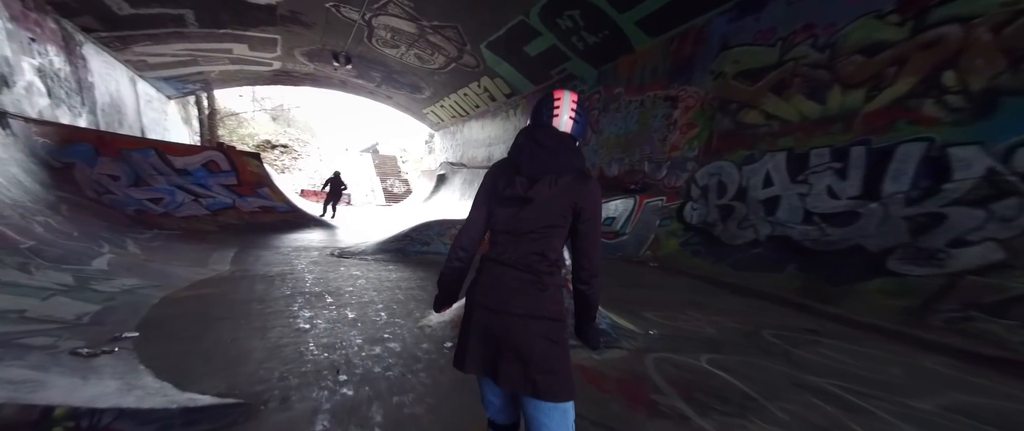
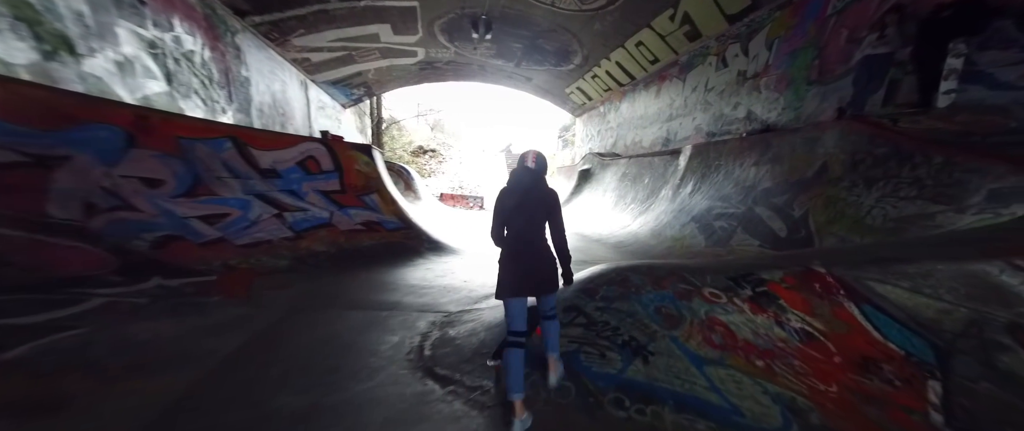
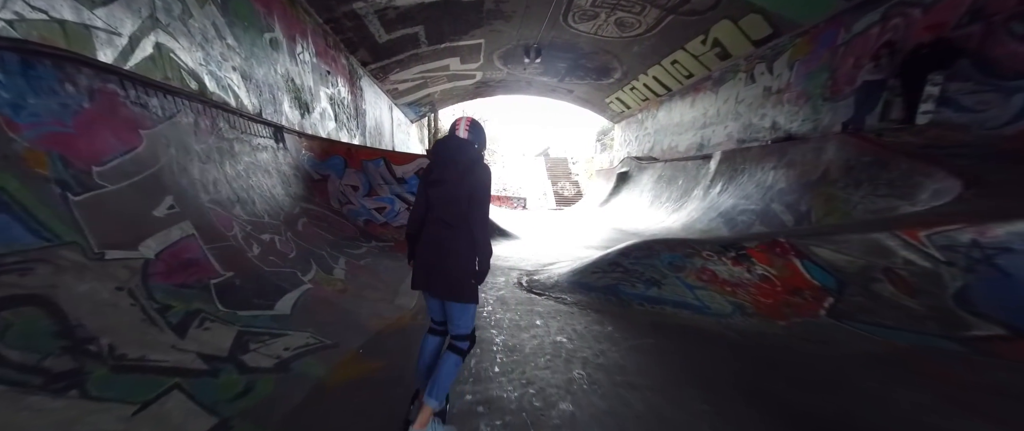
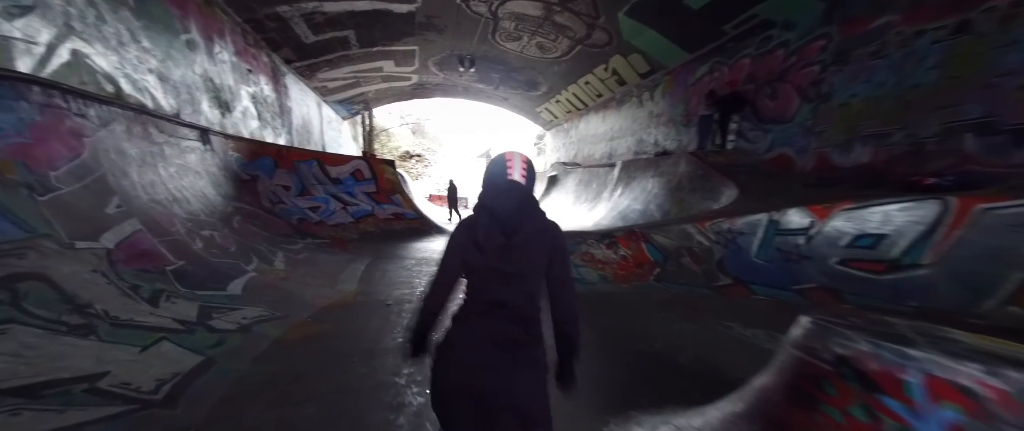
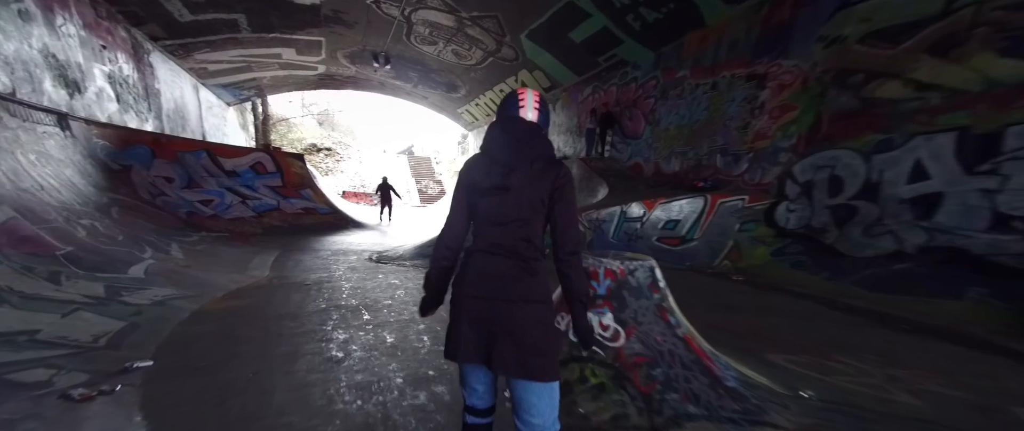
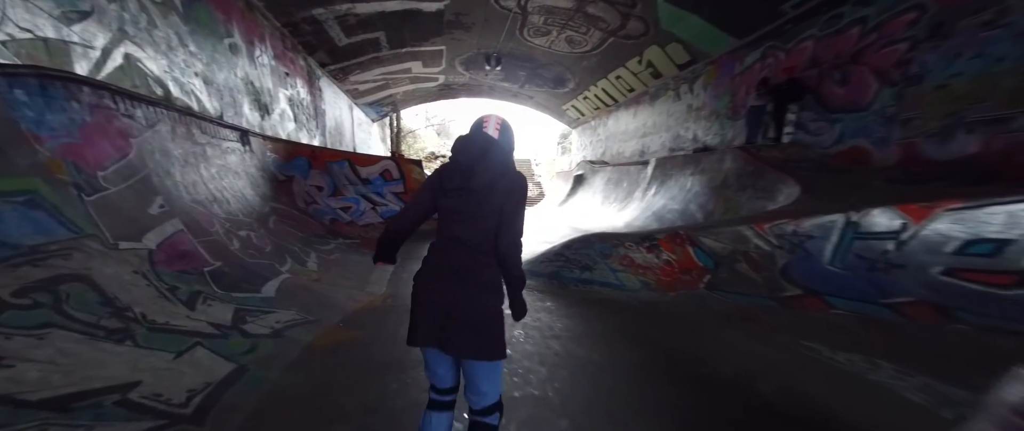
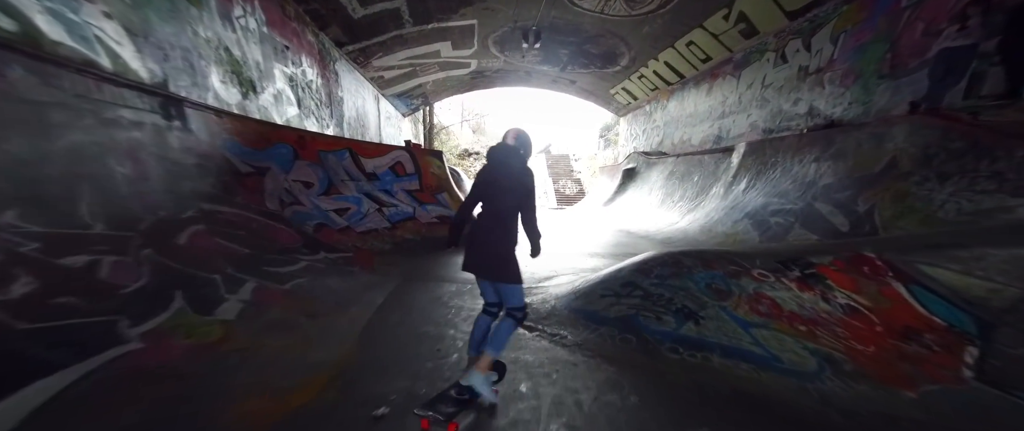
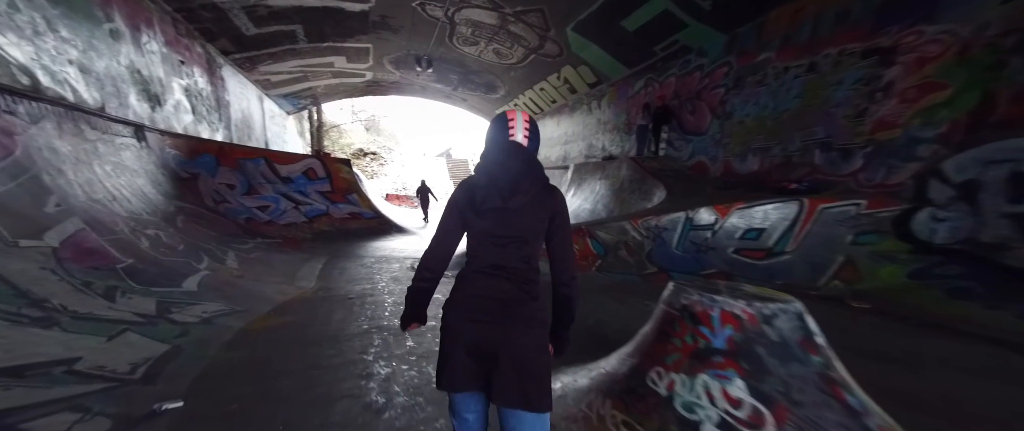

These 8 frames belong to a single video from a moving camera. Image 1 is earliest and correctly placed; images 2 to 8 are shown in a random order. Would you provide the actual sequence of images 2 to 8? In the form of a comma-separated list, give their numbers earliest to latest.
5, 8, 4, 6, 3, 7, 2
